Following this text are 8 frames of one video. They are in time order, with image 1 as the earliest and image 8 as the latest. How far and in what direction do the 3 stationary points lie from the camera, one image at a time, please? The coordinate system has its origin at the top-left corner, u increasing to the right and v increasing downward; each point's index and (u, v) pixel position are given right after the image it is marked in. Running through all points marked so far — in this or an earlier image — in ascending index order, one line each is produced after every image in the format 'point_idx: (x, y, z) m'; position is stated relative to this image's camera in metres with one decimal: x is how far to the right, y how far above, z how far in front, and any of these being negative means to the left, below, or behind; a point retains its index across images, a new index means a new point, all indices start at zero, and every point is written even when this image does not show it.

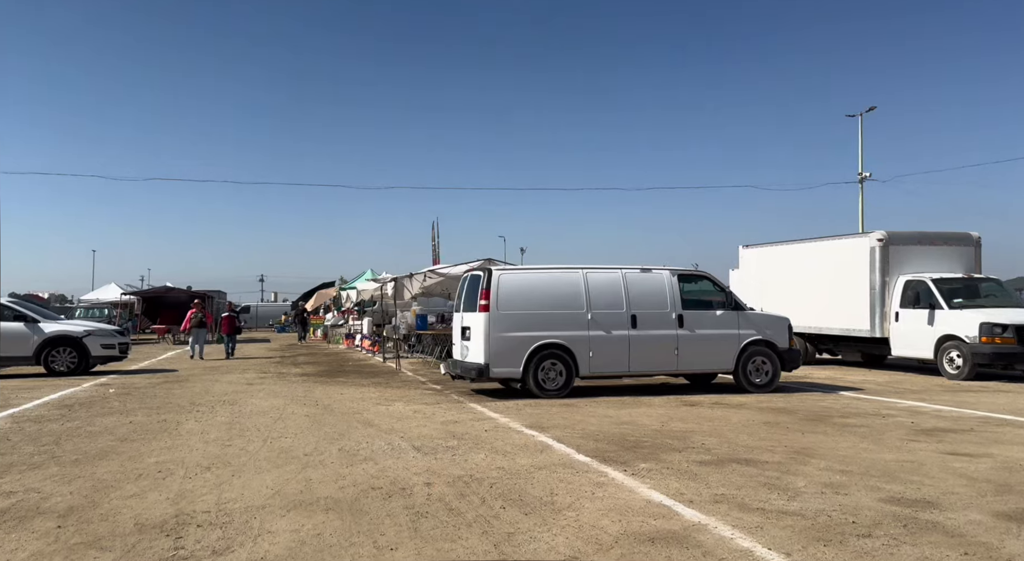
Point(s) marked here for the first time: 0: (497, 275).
0: (-0.2, +0.1, +11.5) m
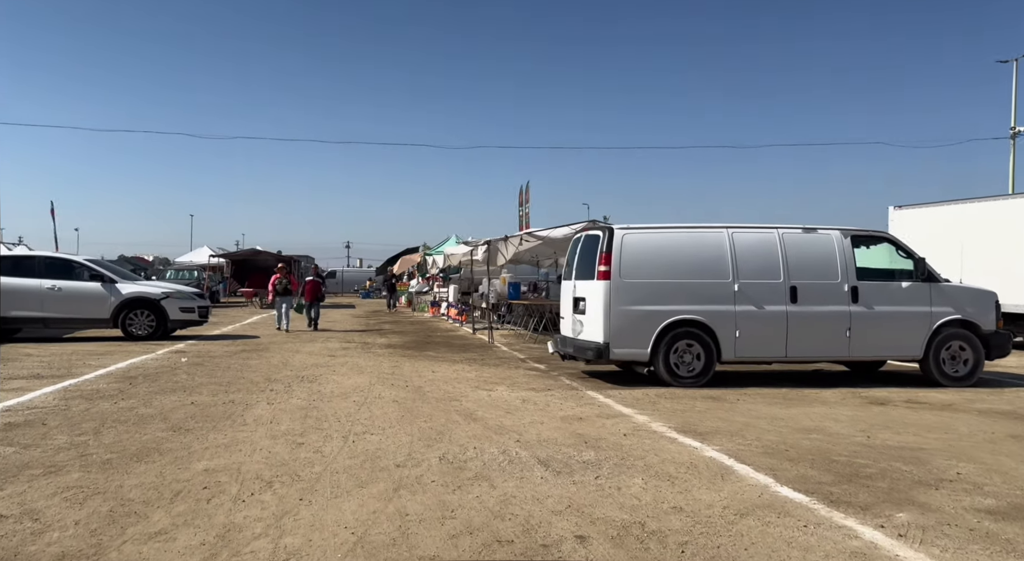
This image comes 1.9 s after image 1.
0: (+1.4, +0.6, +9.5) m
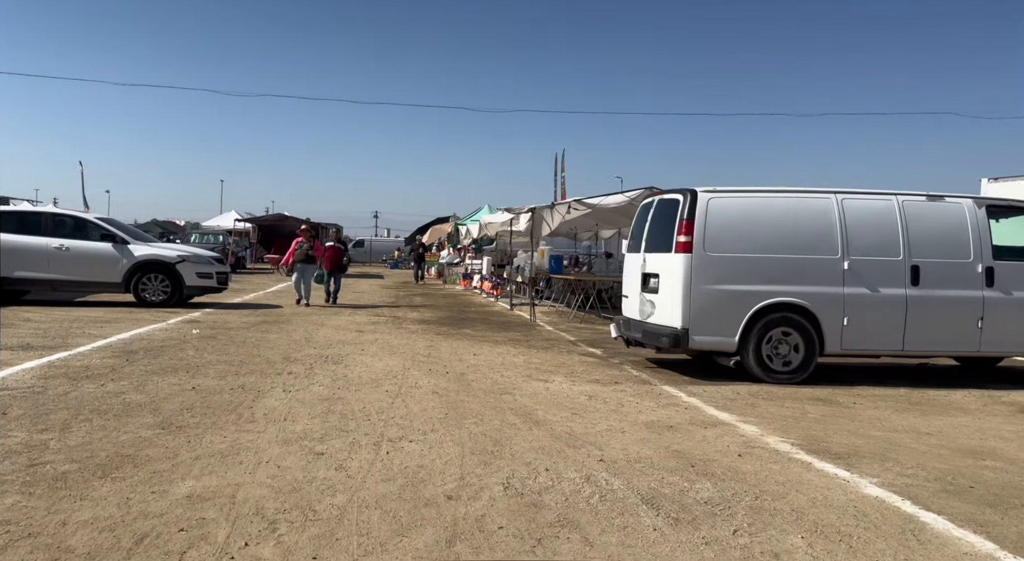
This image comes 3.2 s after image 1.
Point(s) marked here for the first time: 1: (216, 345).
0: (+2.1, +0.9, +7.9) m
1: (-3.9, -0.8, +9.5) m
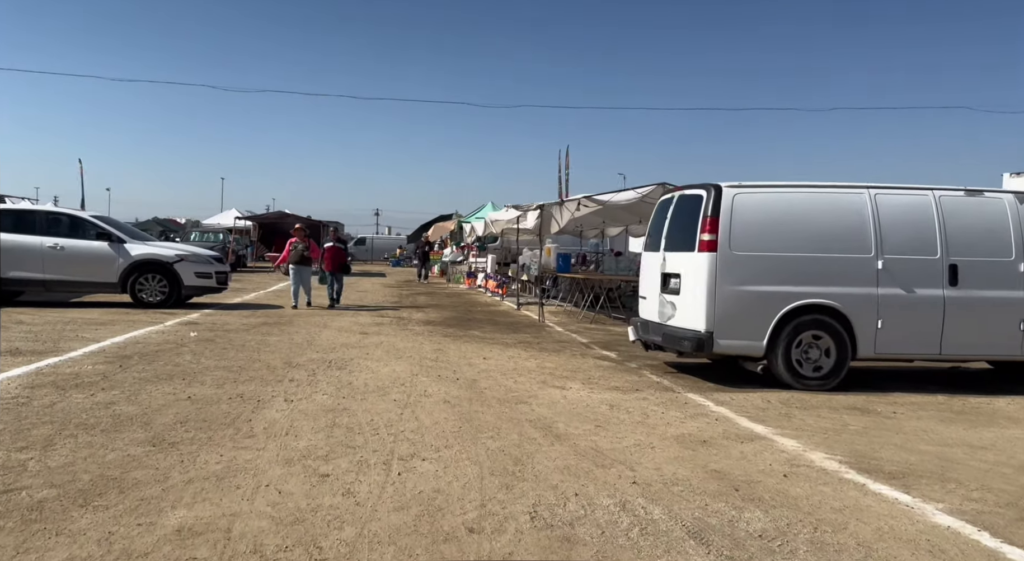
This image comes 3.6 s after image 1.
0: (+2.2, +0.9, +7.5) m
1: (-3.7, -0.9, +9.0) m
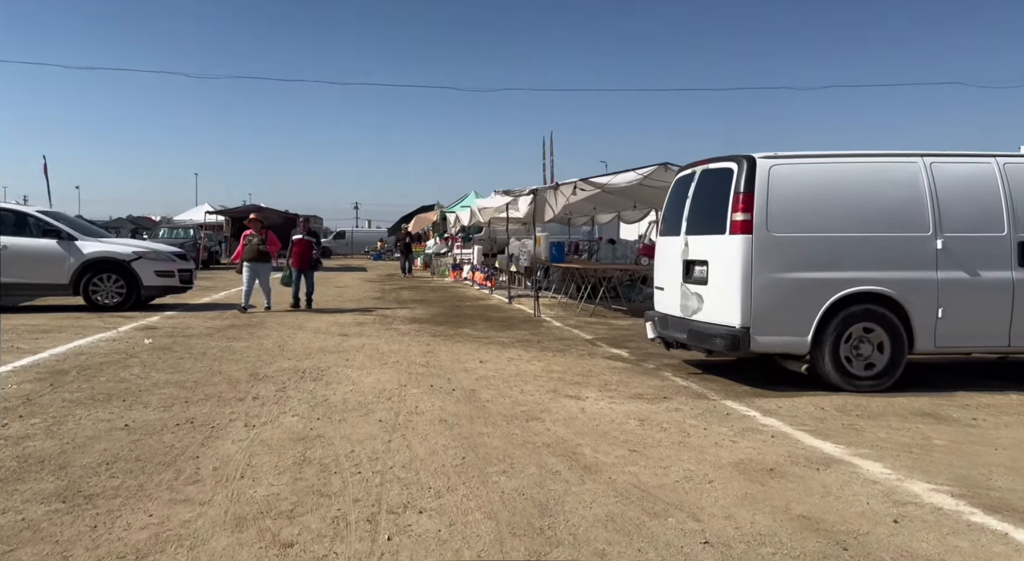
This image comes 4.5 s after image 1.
0: (+2.2, +1.0, +6.4) m
1: (-3.7, -0.9, +7.9) m
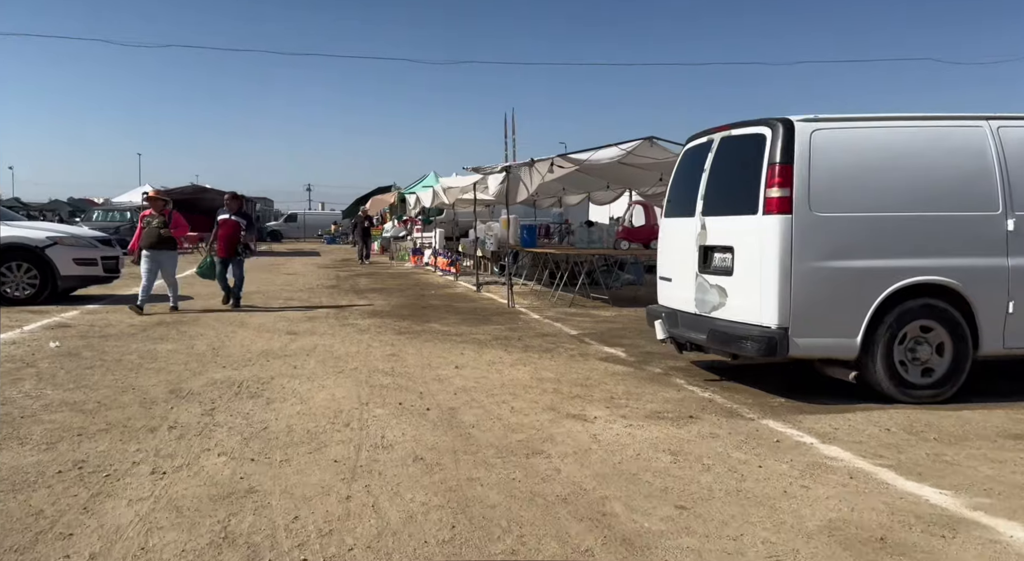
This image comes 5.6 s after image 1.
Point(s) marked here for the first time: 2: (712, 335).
0: (+2.1, +1.1, +5.3) m
1: (-3.9, -0.8, +6.4) m
2: (+1.6, -0.4, +5.7) m
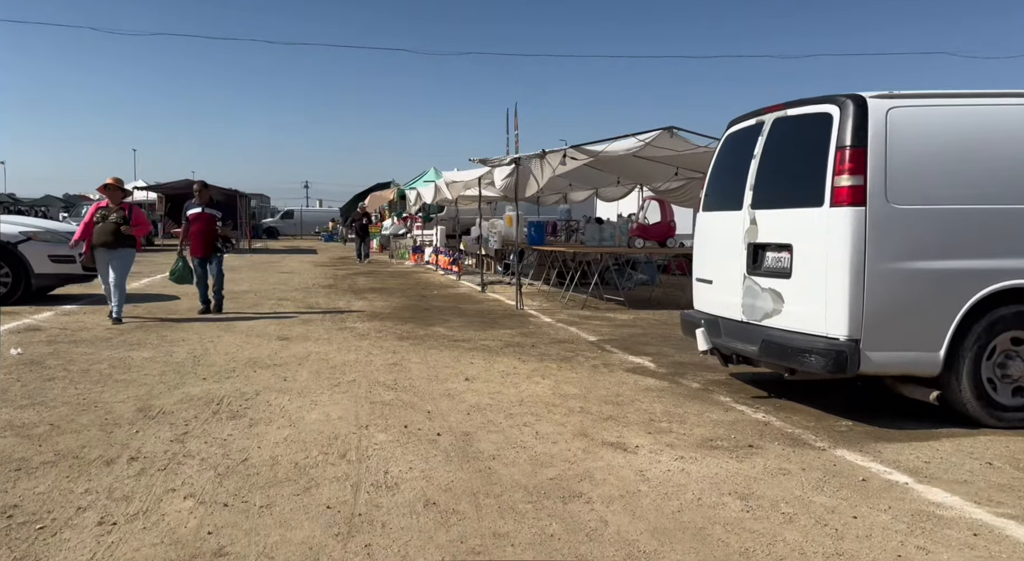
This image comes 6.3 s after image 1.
0: (+2.3, +1.0, +4.5) m
1: (-3.7, -0.8, +5.6) m
2: (+1.7, -0.4, +4.9) m
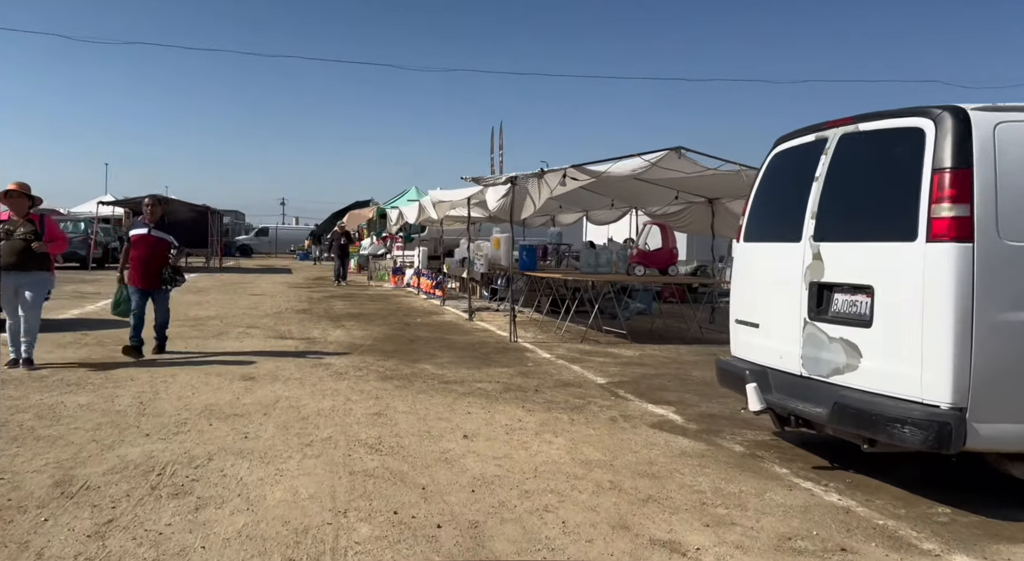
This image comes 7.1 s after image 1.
0: (+2.4, +0.8, +3.7) m
1: (-3.7, -1.0, +4.6) m
2: (+1.8, -0.7, +4.0) m
